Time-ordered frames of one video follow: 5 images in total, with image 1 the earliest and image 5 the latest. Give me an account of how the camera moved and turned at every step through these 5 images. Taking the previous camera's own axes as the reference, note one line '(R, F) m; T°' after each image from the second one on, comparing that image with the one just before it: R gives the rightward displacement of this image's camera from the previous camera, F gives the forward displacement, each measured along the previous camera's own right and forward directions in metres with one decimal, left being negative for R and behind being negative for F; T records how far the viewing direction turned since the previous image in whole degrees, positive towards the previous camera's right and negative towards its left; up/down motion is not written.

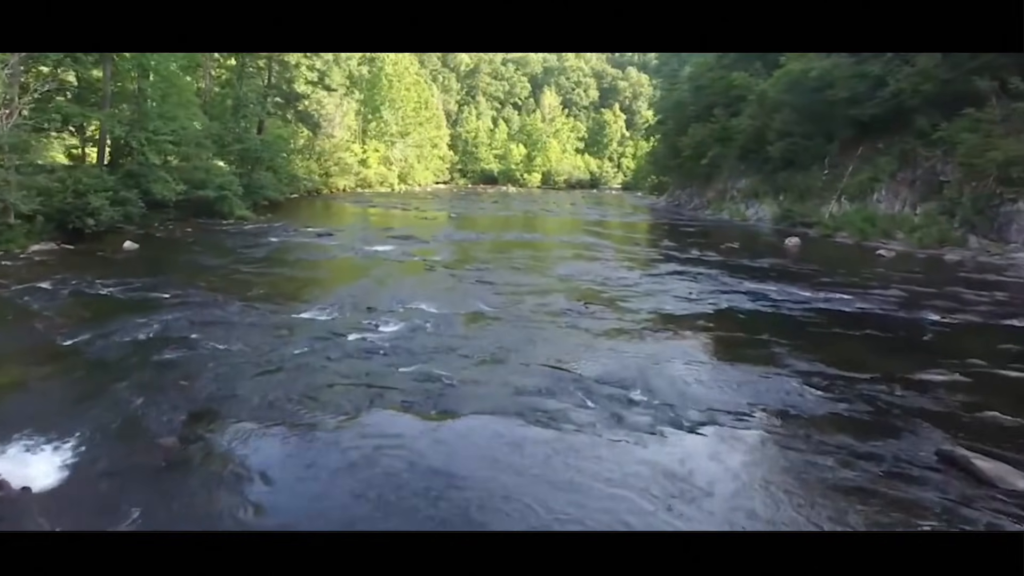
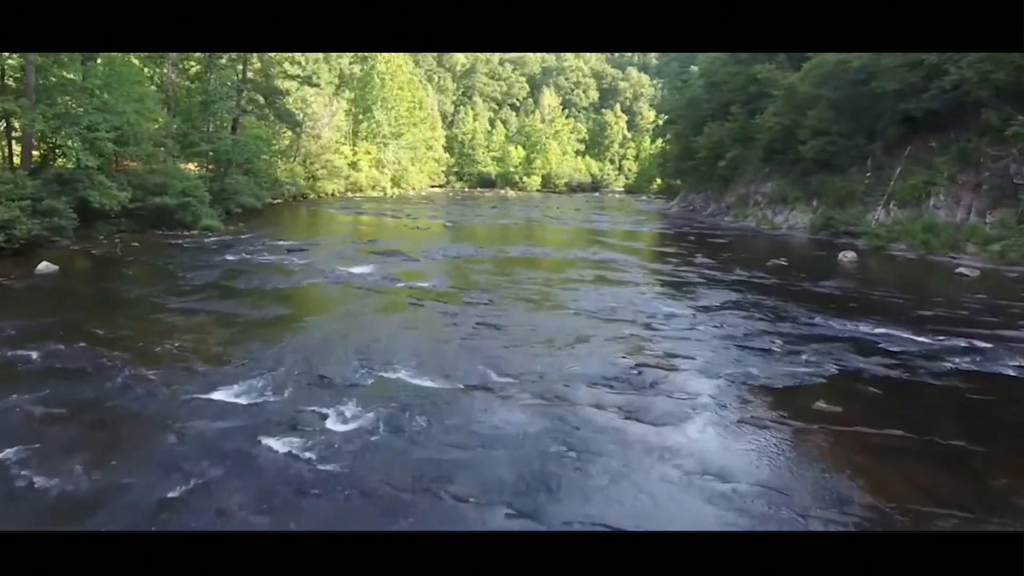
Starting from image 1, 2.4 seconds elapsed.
(-0.1, +2.4) m; 0°
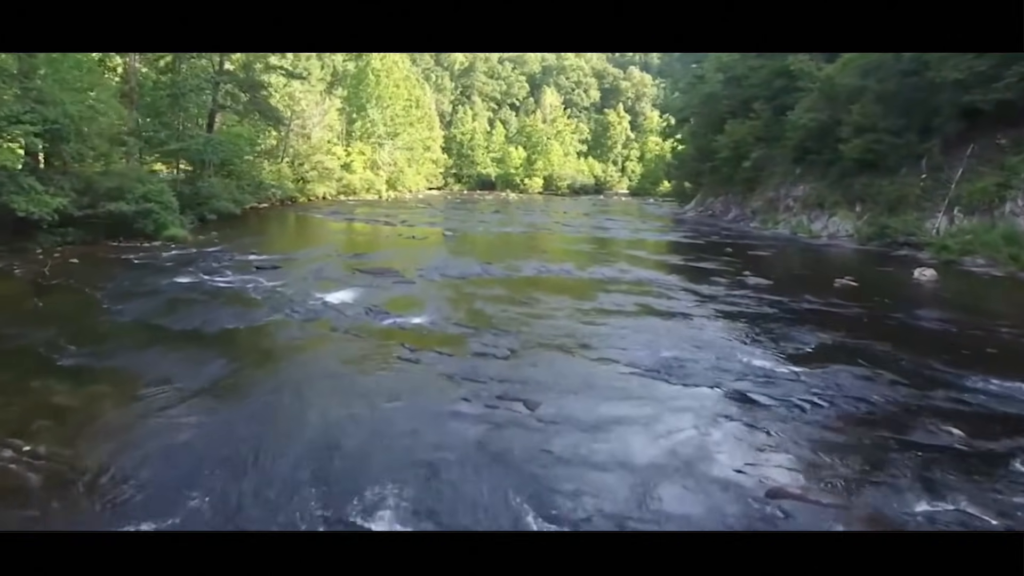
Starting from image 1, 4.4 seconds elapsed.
(-0.2, +2.3) m; 0°
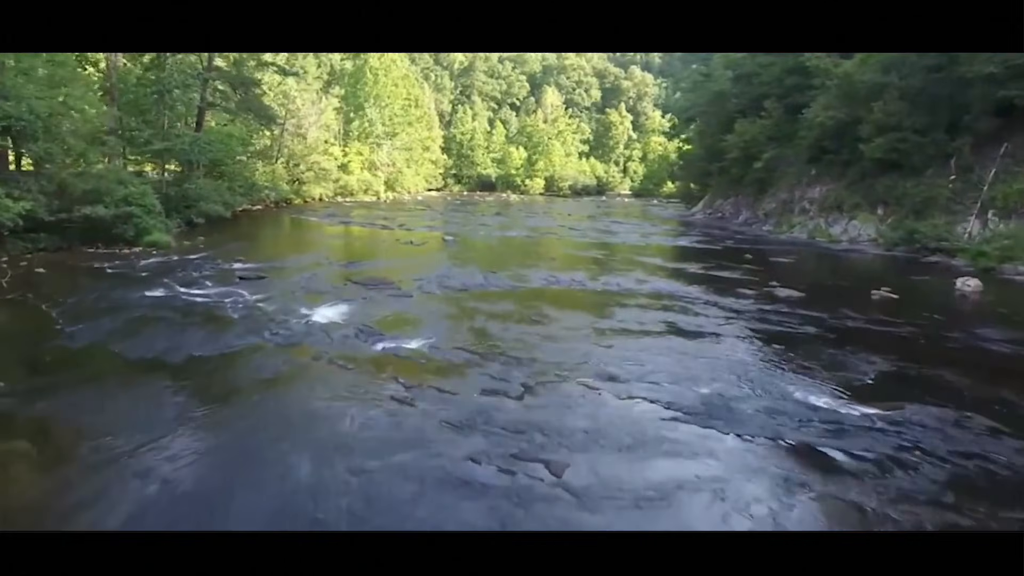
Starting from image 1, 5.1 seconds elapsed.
(-0.1, +1.0) m; 0°
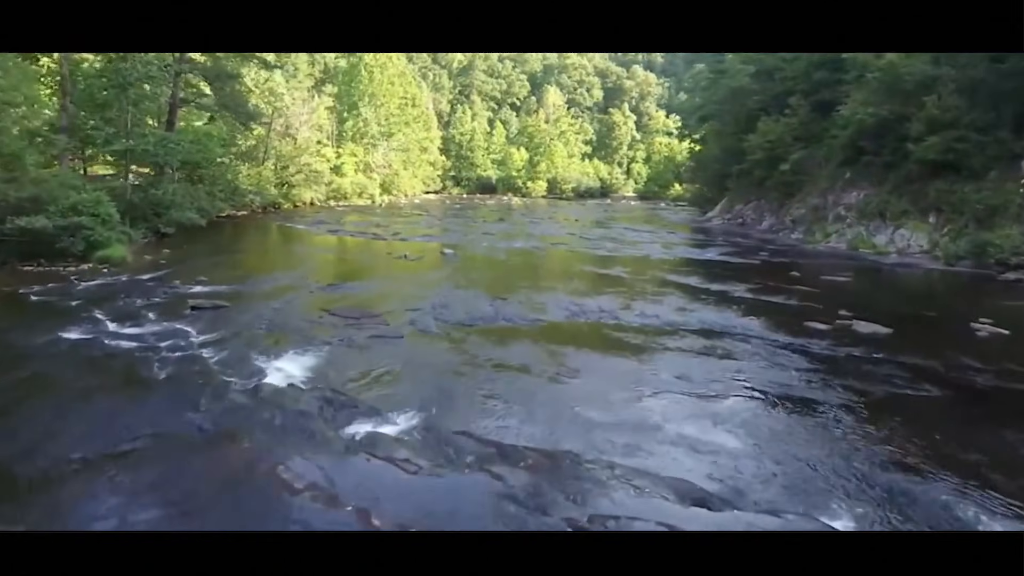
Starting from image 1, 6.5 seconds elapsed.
(-0.2, +2.0) m; 0°
